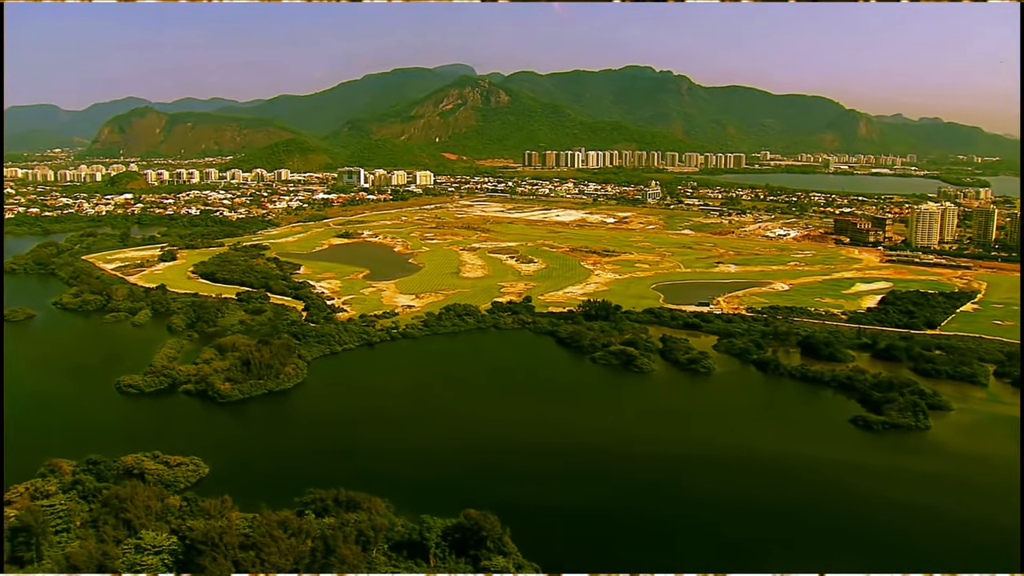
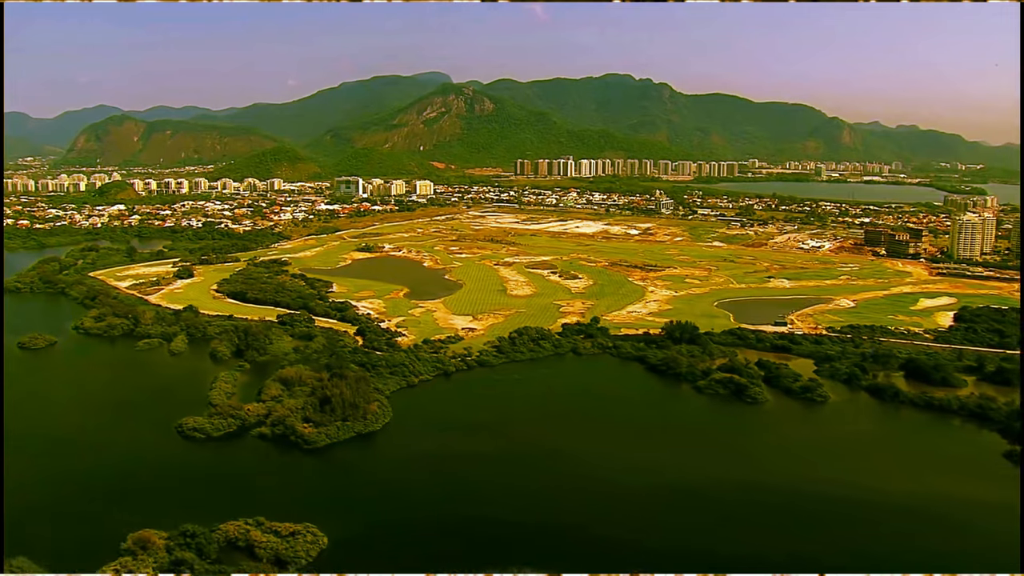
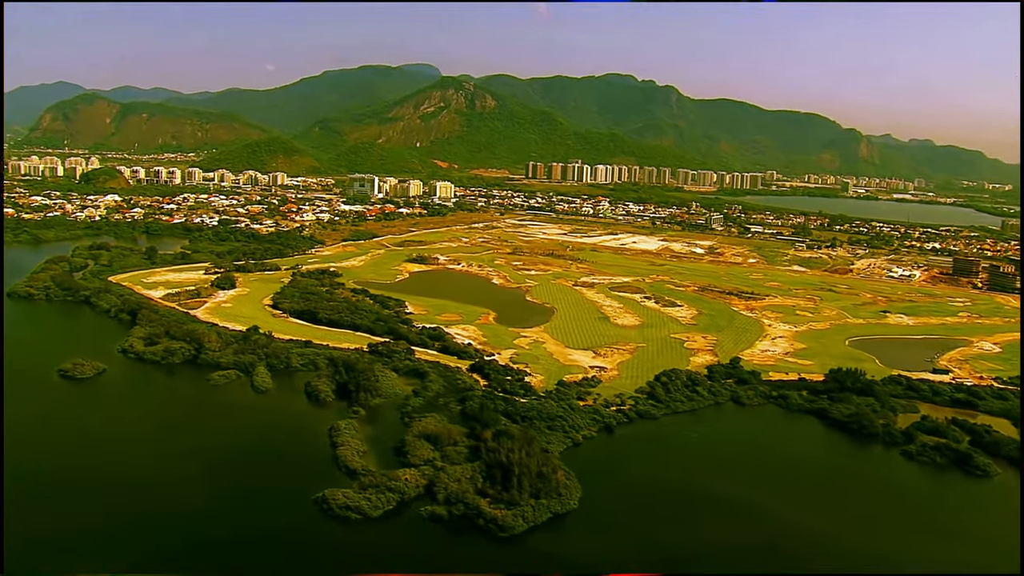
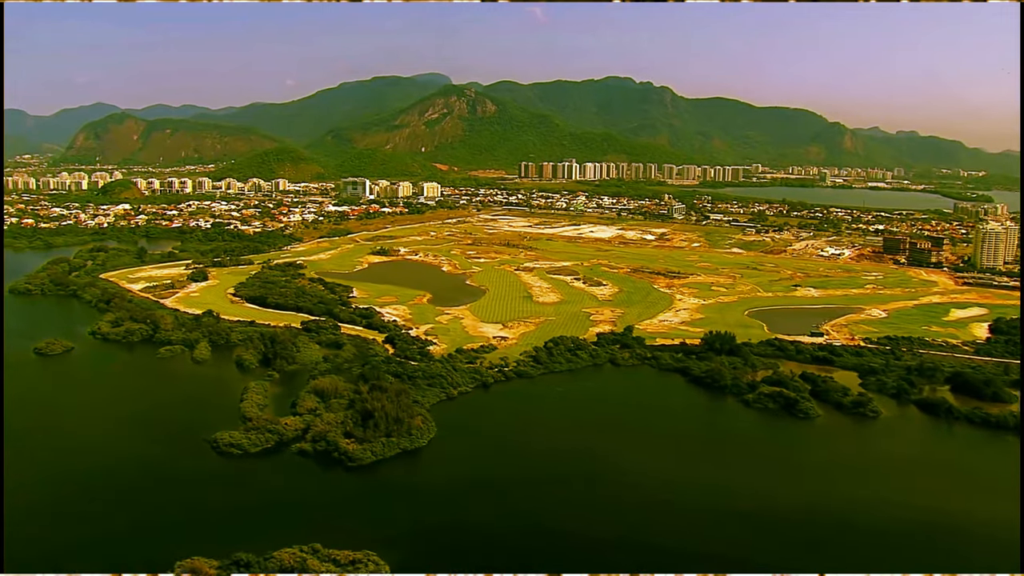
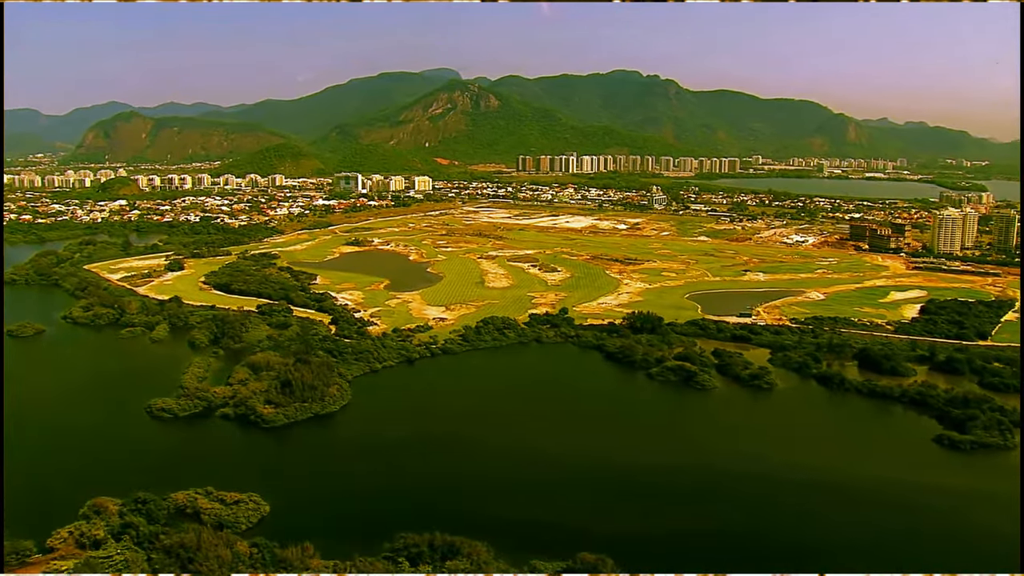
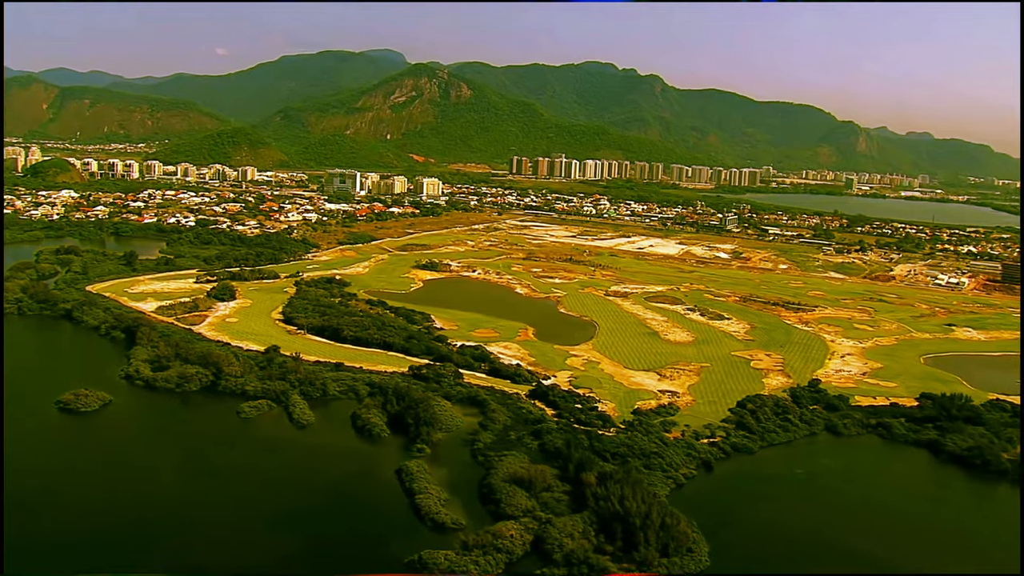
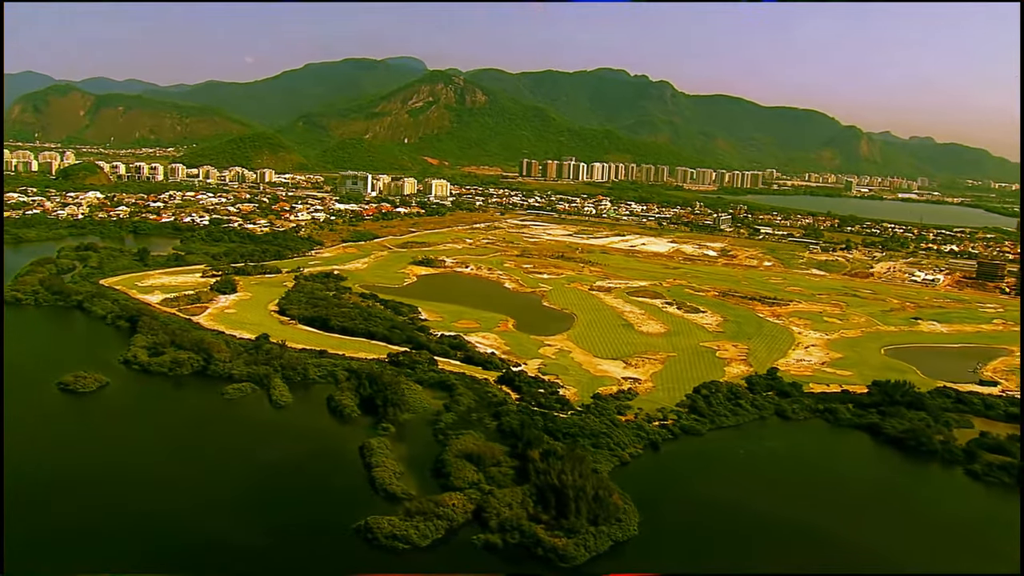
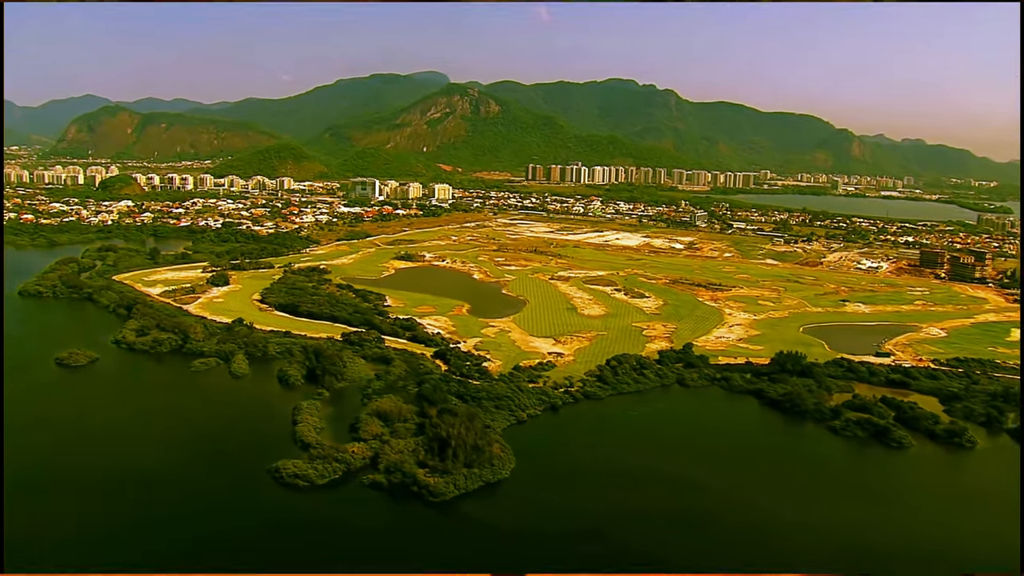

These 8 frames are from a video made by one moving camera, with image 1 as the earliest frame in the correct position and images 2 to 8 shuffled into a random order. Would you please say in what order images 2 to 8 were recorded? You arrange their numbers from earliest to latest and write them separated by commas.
5, 2, 4, 8, 3, 7, 6
